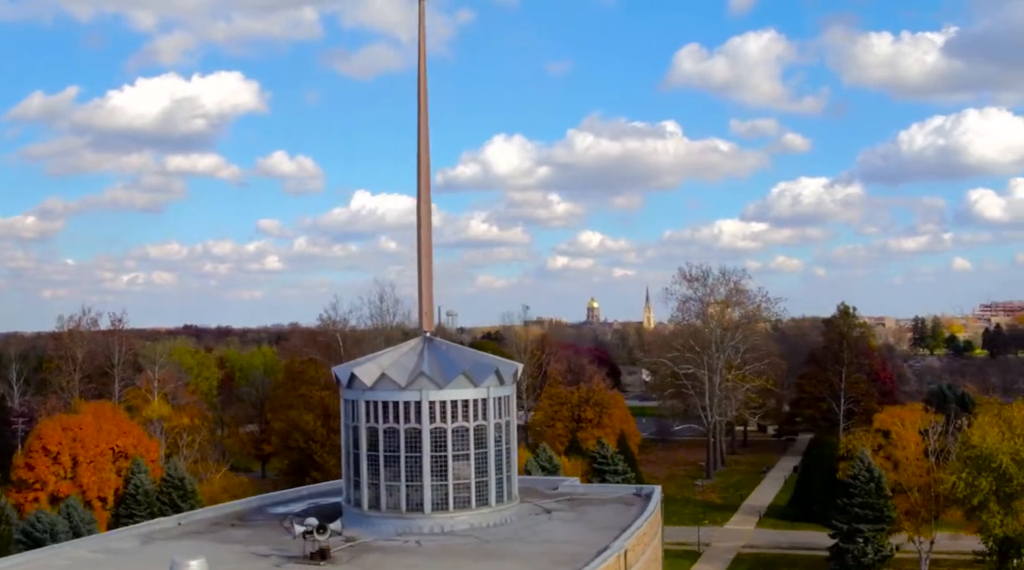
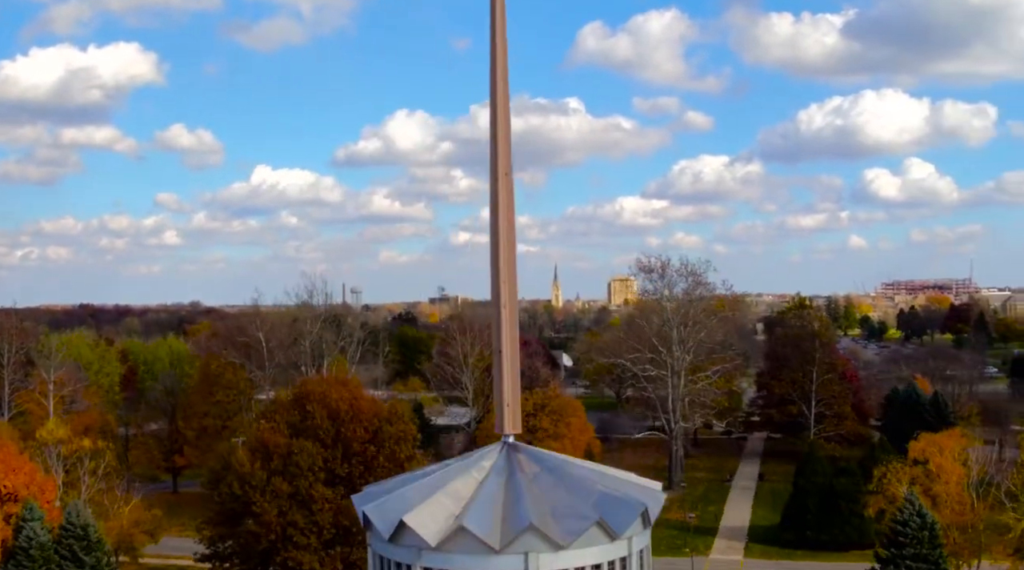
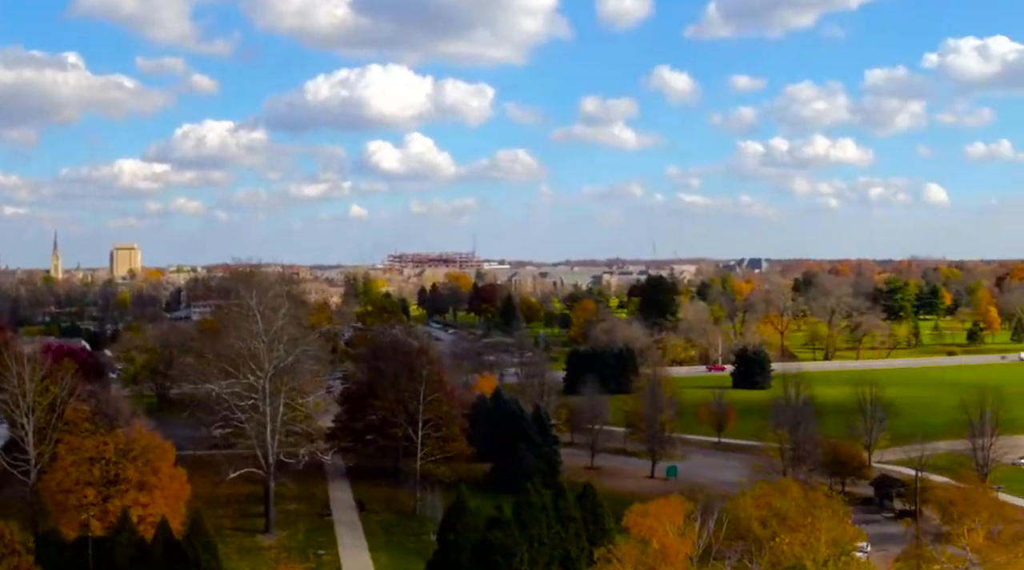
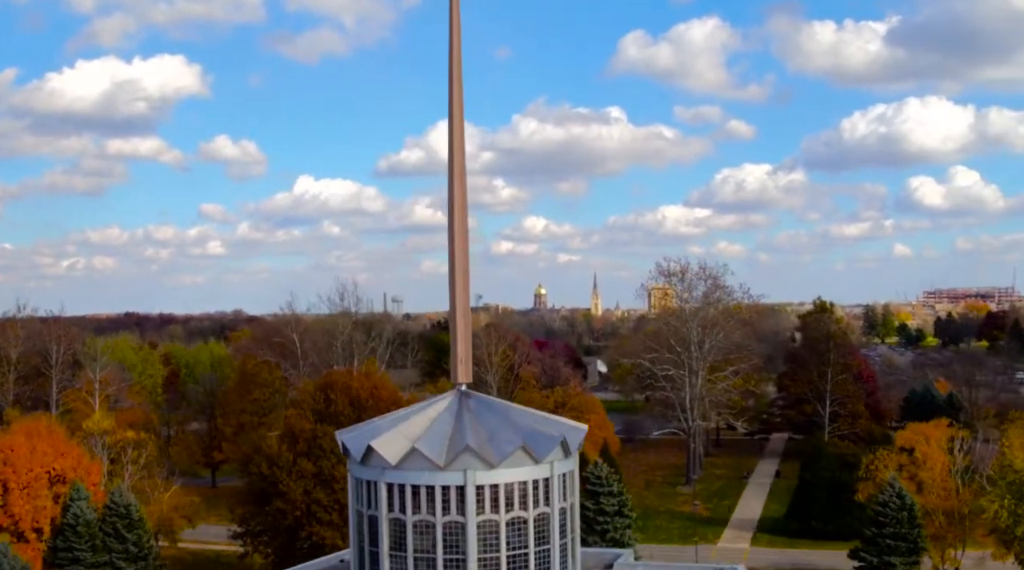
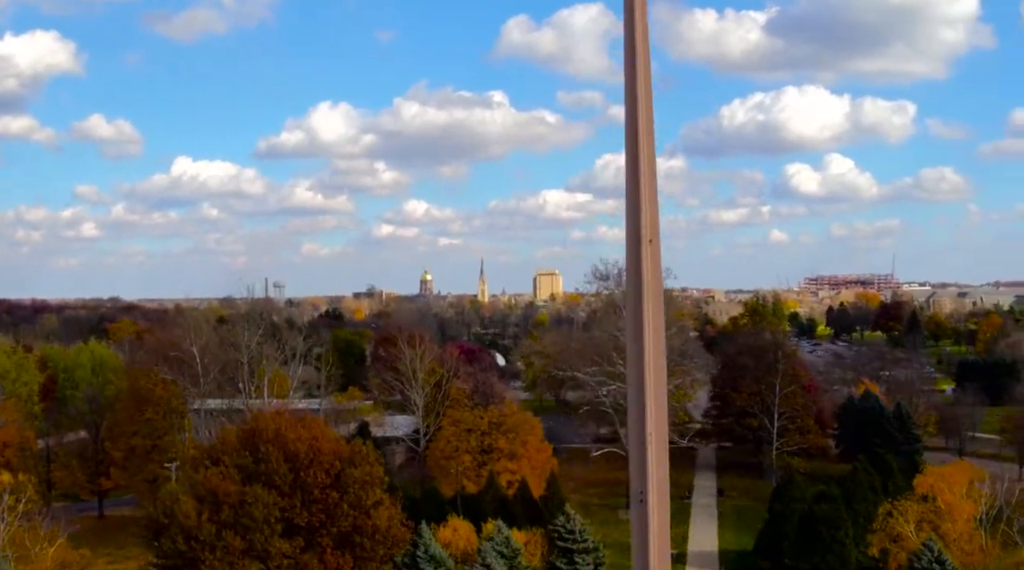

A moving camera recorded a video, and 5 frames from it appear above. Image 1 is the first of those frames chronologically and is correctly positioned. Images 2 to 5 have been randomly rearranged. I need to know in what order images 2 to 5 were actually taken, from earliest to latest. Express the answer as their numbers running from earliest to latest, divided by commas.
4, 2, 5, 3
